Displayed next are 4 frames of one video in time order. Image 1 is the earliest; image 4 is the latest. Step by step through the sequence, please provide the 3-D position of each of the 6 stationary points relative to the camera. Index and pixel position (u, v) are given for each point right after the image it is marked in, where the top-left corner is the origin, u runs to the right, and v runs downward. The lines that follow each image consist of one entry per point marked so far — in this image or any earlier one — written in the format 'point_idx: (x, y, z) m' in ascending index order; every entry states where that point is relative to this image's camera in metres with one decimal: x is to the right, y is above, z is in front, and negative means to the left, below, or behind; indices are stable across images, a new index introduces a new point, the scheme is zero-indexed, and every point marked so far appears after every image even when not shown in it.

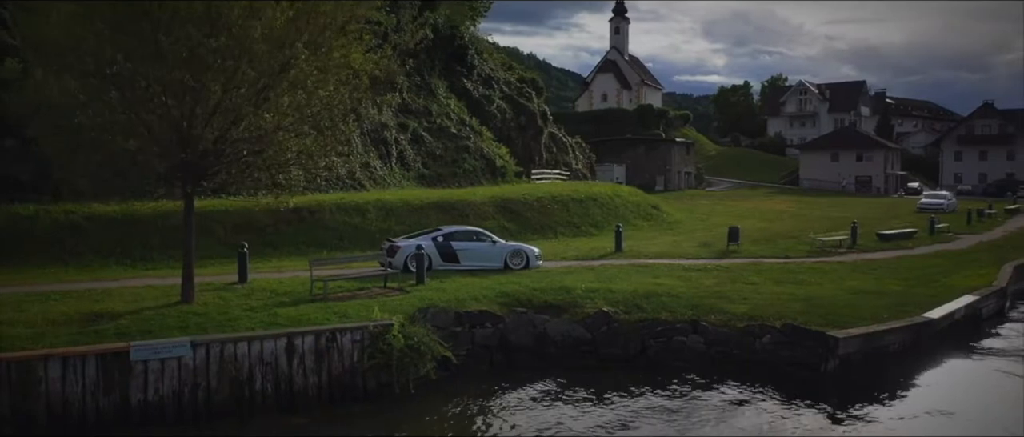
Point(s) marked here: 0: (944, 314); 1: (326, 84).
0: (+9.9, -2.2, +18.9) m
1: (-3.8, +2.7, +16.7) m
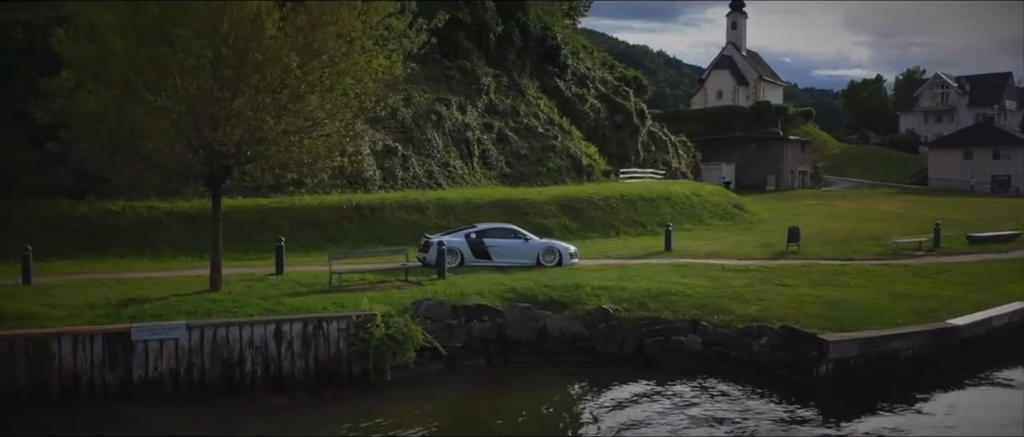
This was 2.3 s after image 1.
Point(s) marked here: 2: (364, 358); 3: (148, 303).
0: (+10.0, -2.2, +17.8) m
1: (-3.8, +2.8, +17.8) m
2: (-2.7, -2.6, +15.3) m
3: (-7.4, -1.7, +17.0) m
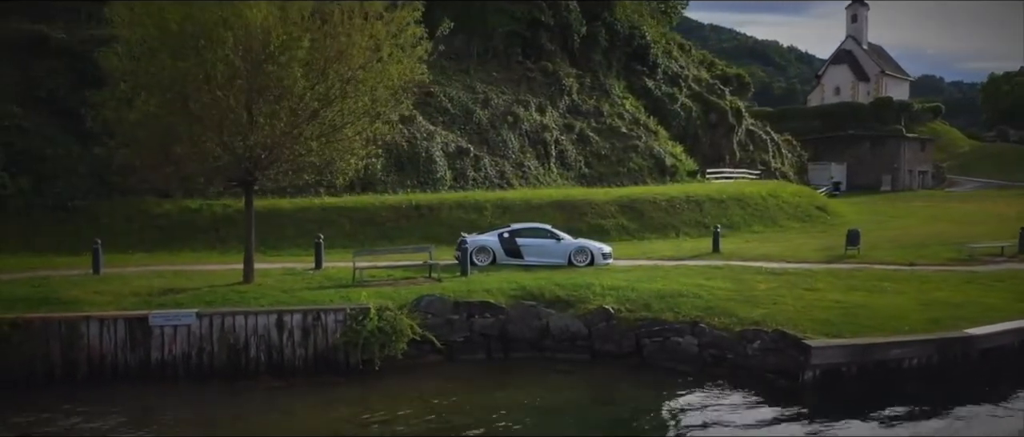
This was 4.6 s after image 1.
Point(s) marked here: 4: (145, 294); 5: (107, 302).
0: (+9.9, -2.3, +16.9) m
1: (-3.7, +2.9, +19.0) m
2: (-3.0, -2.6, +16.3) m
3: (-7.4, -1.7, +18.7) m
4: (-8.3, -1.7, +18.8) m
5: (-8.7, -1.8, +17.9) m
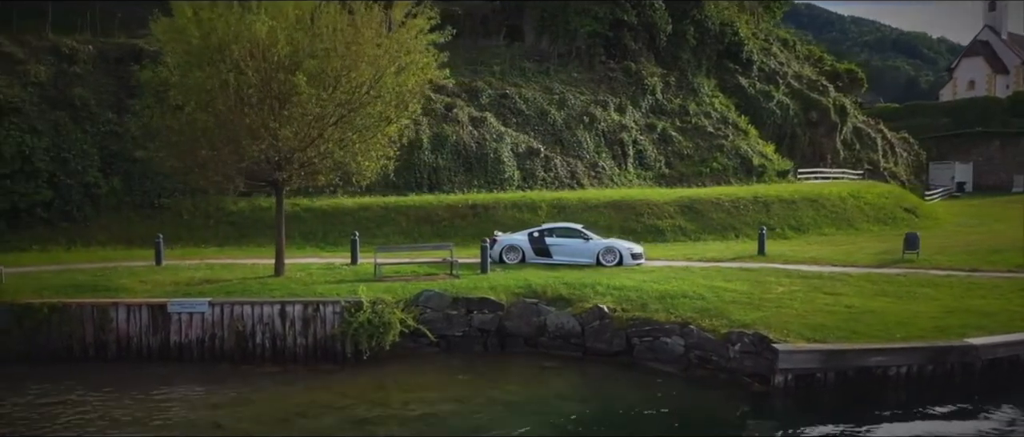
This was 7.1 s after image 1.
0: (+9.5, -2.4, +16.0) m
1: (-3.5, +2.9, +20.1) m
2: (-3.4, -2.5, +17.4) m
3: (-7.3, -1.6, +20.4) m
4: (-8.2, -1.6, +20.7) m
5: (-8.7, -1.7, +19.8) m
